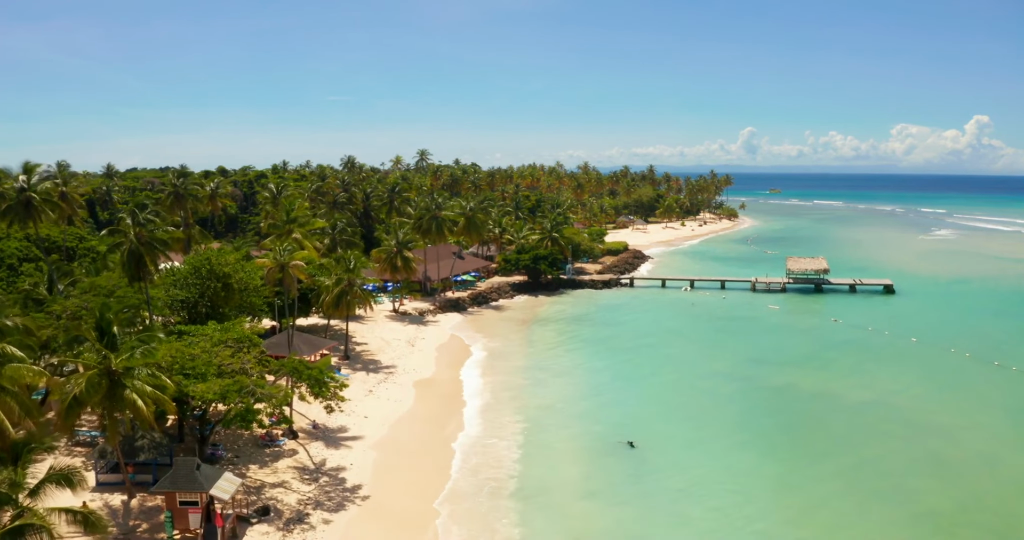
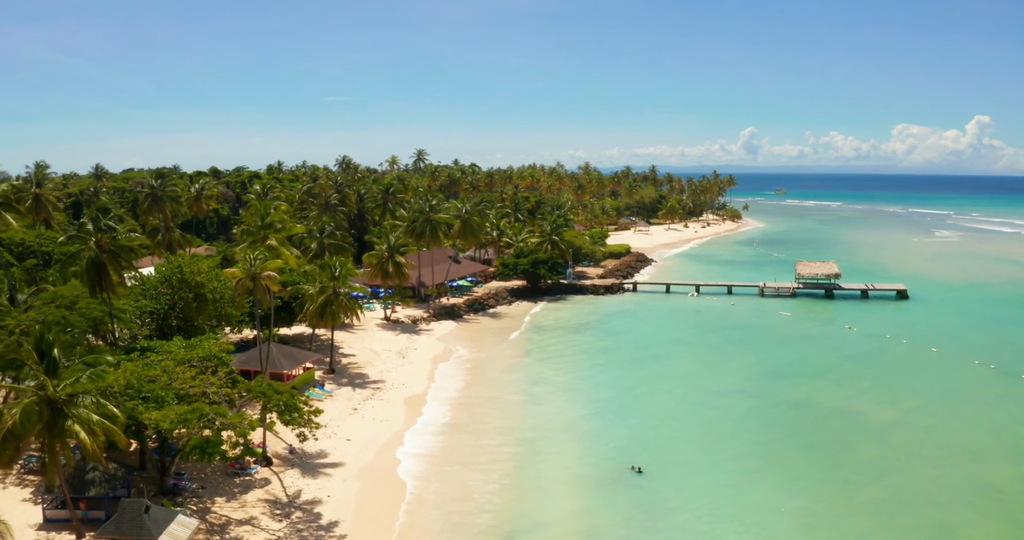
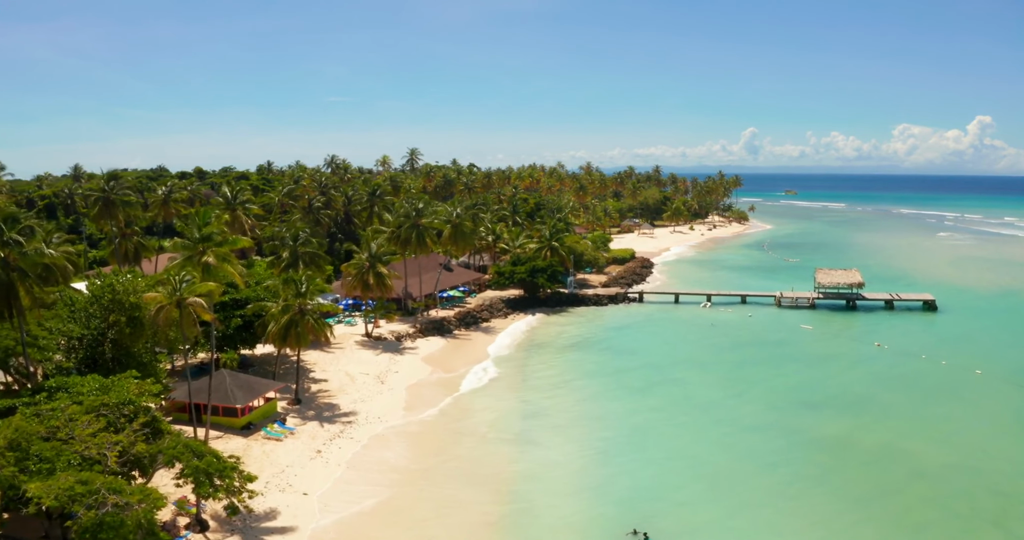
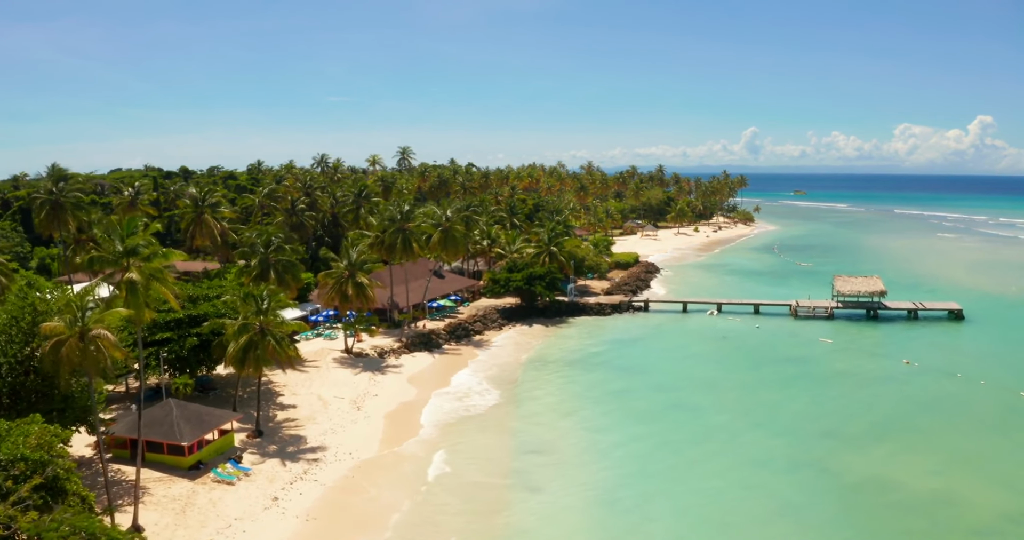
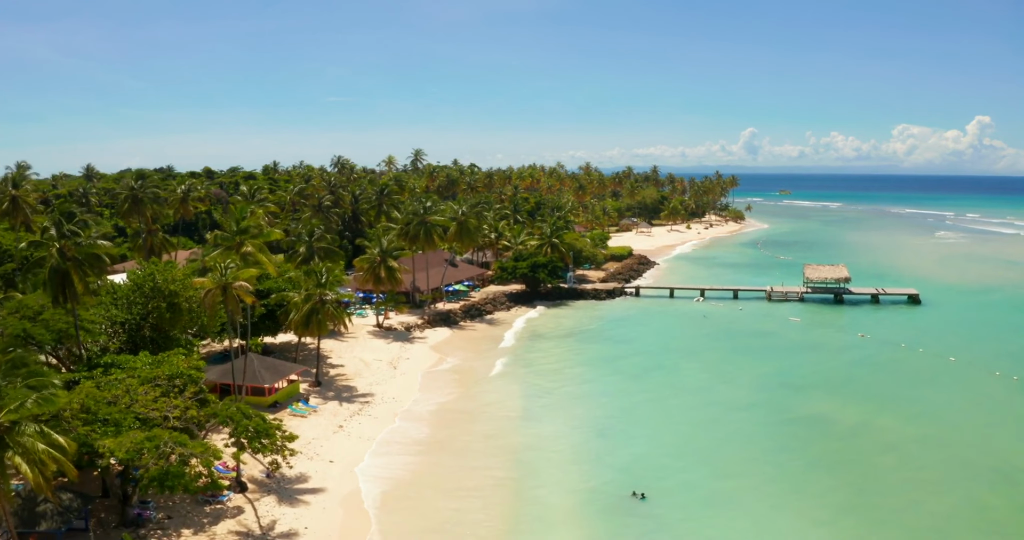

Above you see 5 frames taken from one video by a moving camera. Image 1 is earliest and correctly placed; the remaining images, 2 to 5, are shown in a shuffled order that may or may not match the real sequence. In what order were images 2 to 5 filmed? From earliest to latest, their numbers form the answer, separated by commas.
2, 5, 3, 4
